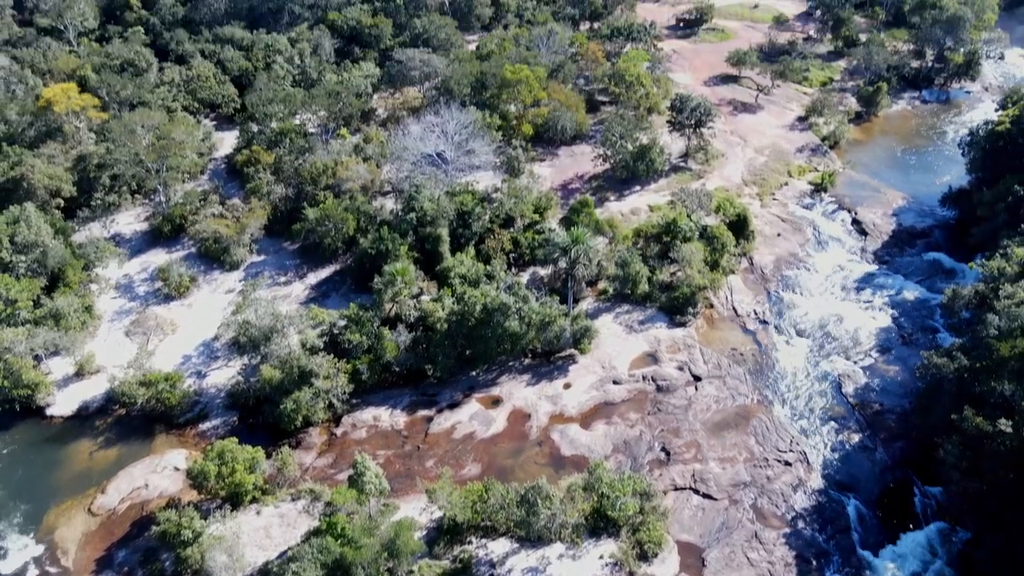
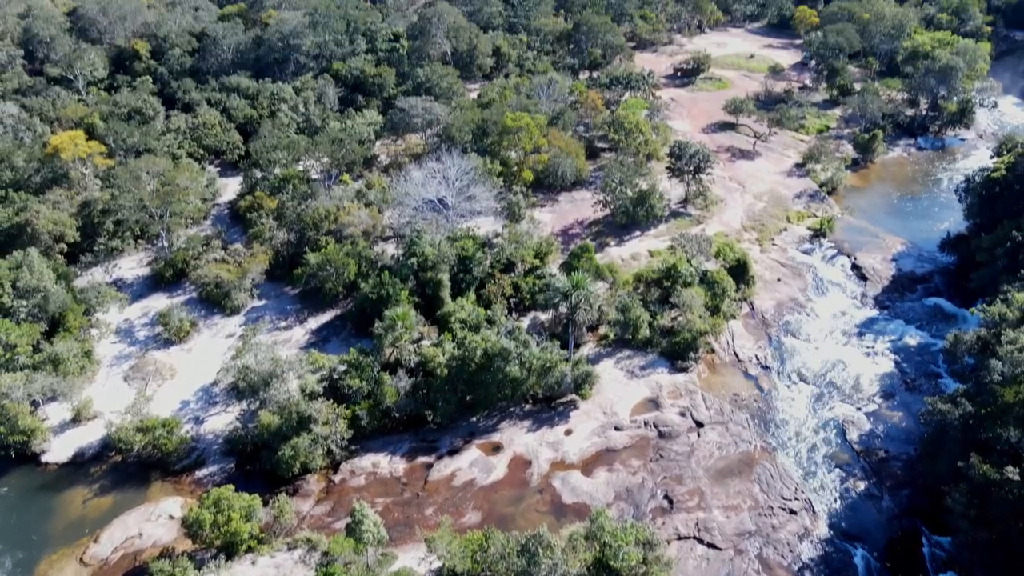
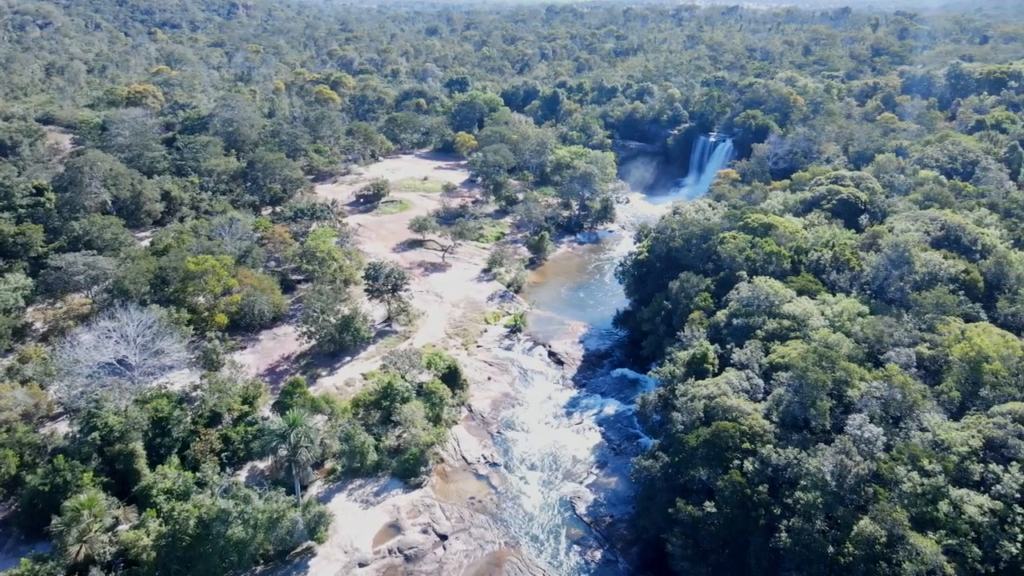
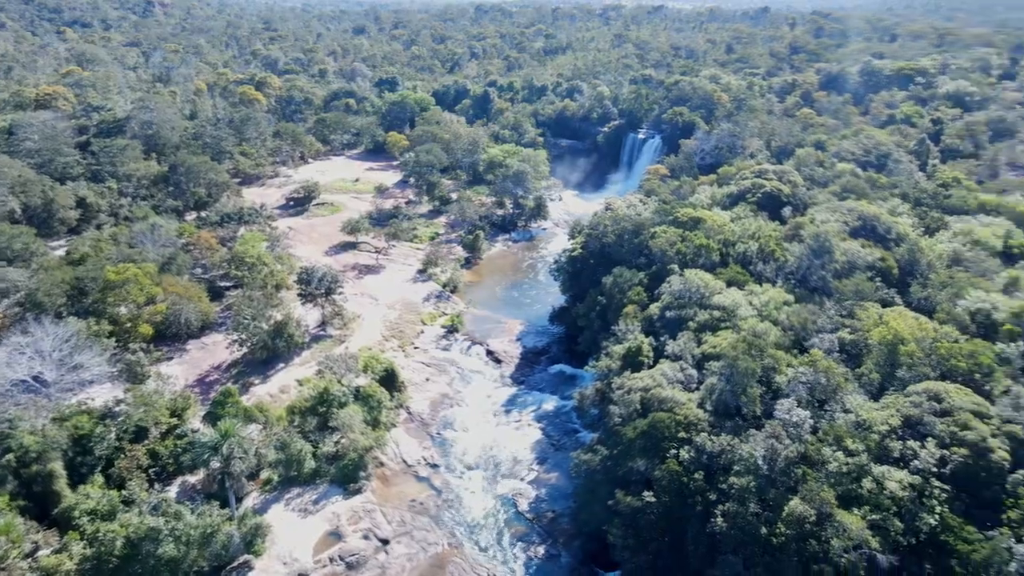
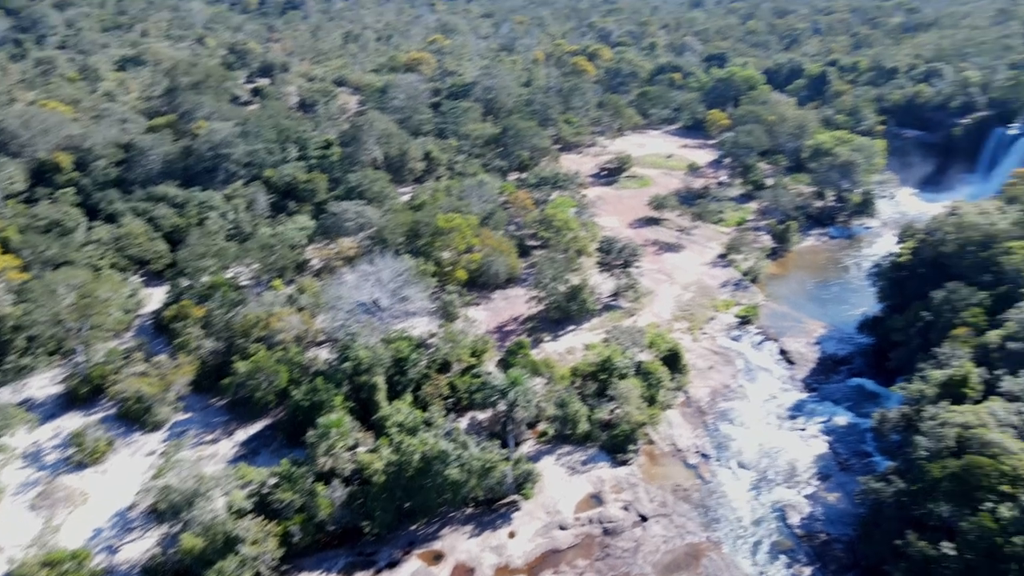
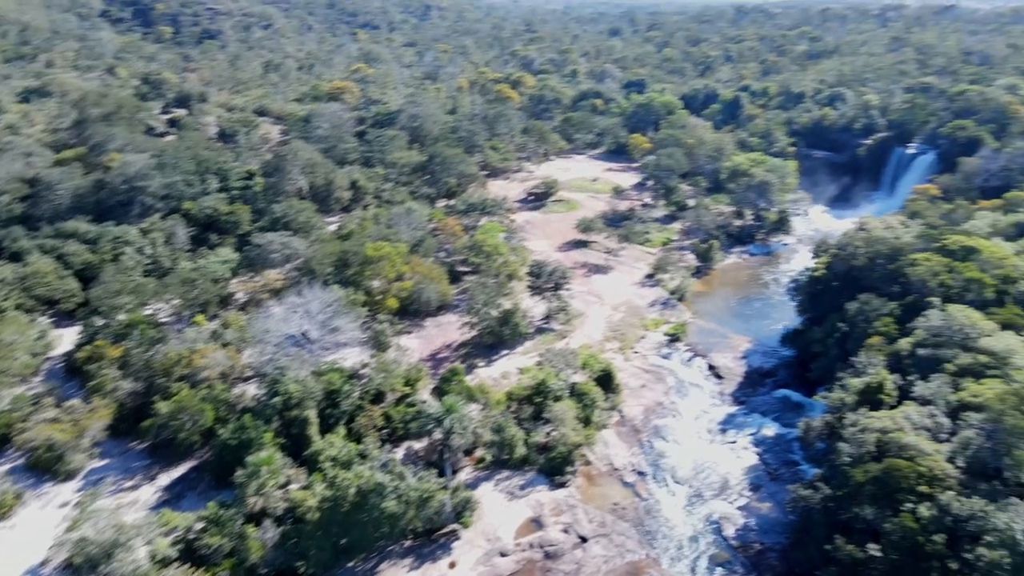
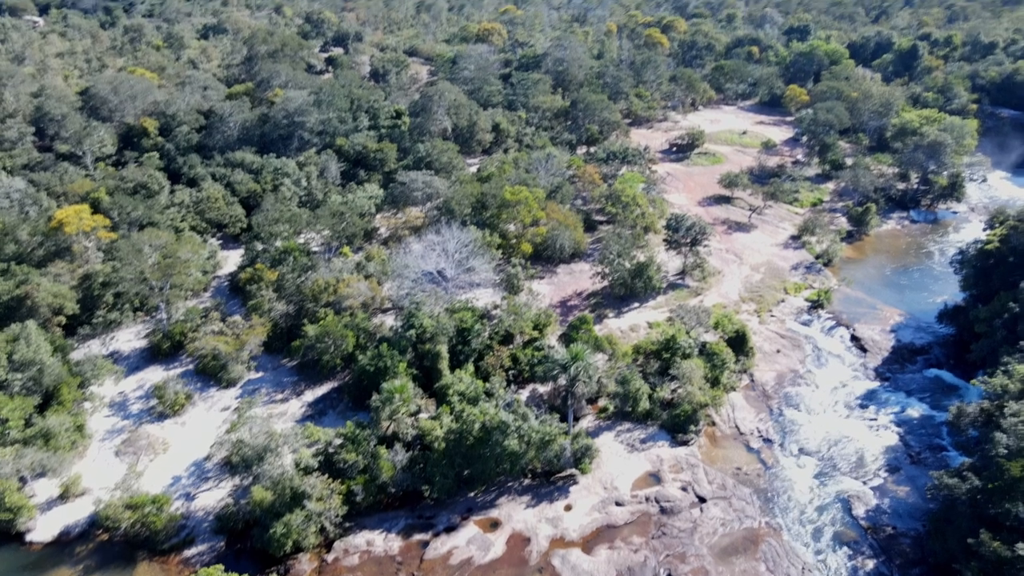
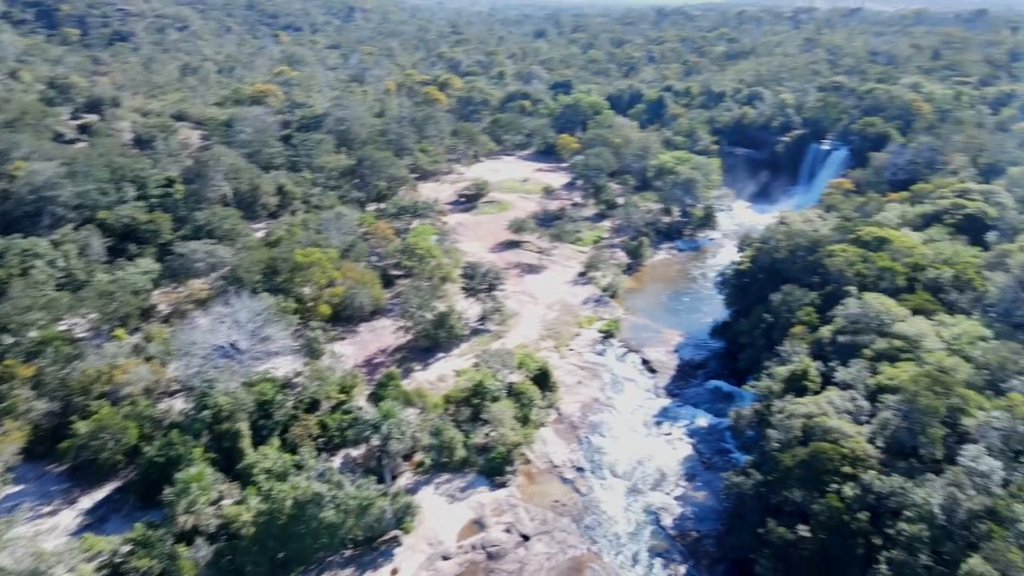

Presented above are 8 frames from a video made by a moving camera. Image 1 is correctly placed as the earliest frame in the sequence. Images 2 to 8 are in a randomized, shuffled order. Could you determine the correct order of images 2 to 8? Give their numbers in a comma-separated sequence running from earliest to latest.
2, 7, 5, 6, 8, 3, 4
